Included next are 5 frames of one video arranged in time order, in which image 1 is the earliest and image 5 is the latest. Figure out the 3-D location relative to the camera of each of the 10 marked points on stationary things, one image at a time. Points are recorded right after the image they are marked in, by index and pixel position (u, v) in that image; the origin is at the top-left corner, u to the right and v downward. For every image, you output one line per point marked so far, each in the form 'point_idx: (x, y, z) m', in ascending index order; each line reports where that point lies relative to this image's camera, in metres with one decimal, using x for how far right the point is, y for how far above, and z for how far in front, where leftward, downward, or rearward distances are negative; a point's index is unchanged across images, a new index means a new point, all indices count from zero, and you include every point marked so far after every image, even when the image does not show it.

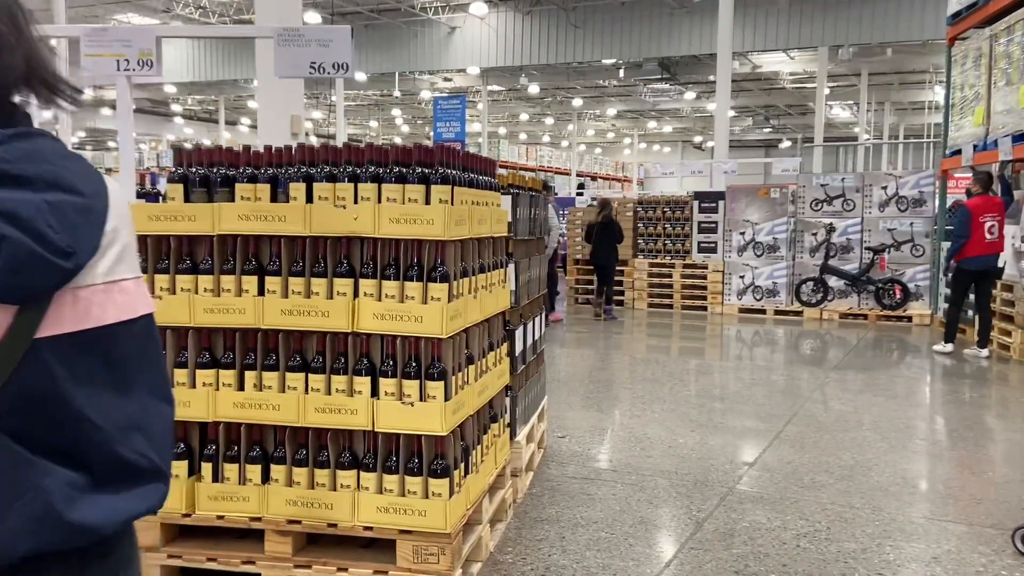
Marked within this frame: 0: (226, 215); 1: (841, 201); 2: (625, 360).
0: (-1.0, +0.3, +2.8) m
1: (+4.4, +1.2, +10.7) m
2: (+1.1, -0.7, +7.7) m
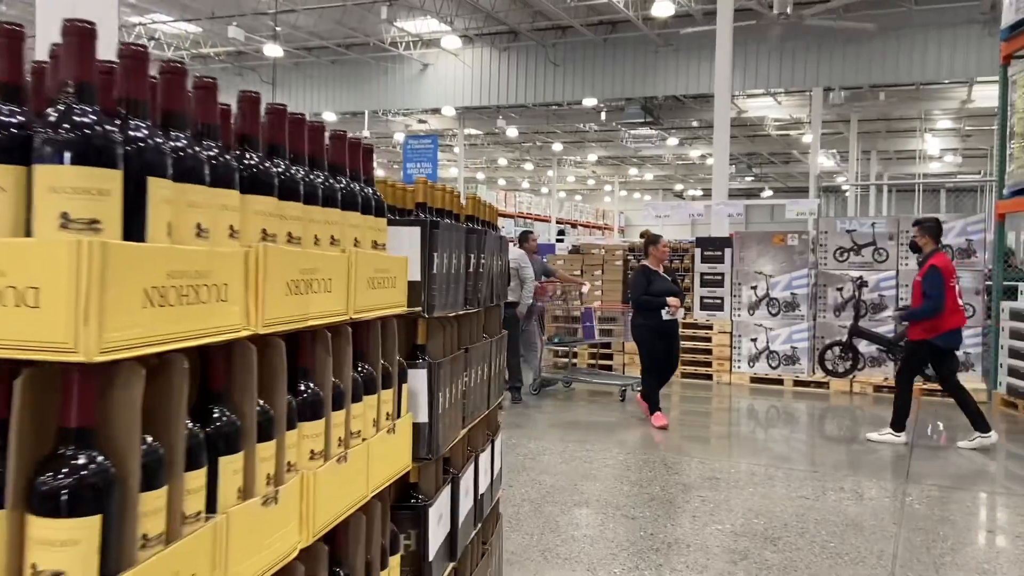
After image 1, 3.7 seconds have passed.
0: (-1.2, 0.0, +0.8) m
1: (+4.0, +0.4, +9.0) m
2: (+0.8, -1.2, +5.7) m
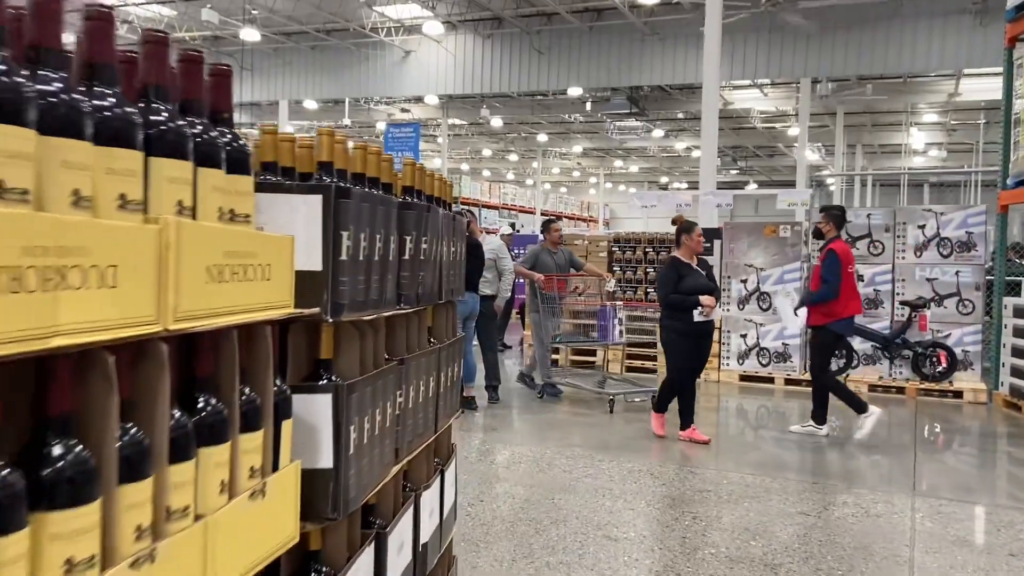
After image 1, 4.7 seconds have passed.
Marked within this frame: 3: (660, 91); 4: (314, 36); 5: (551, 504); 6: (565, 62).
0: (-1.3, 0.0, +0.3) m
1: (+3.8, +0.5, +8.6) m
2: (+0.6, -1.2, +5.3) m
3: (+3.5, +4.6, +18.8) m
4: (-4.4, +5.6, +17.8) m
5: (+0.2, -1.2, +4.4) m
6: (+1.1, +4.5, +15.9) m
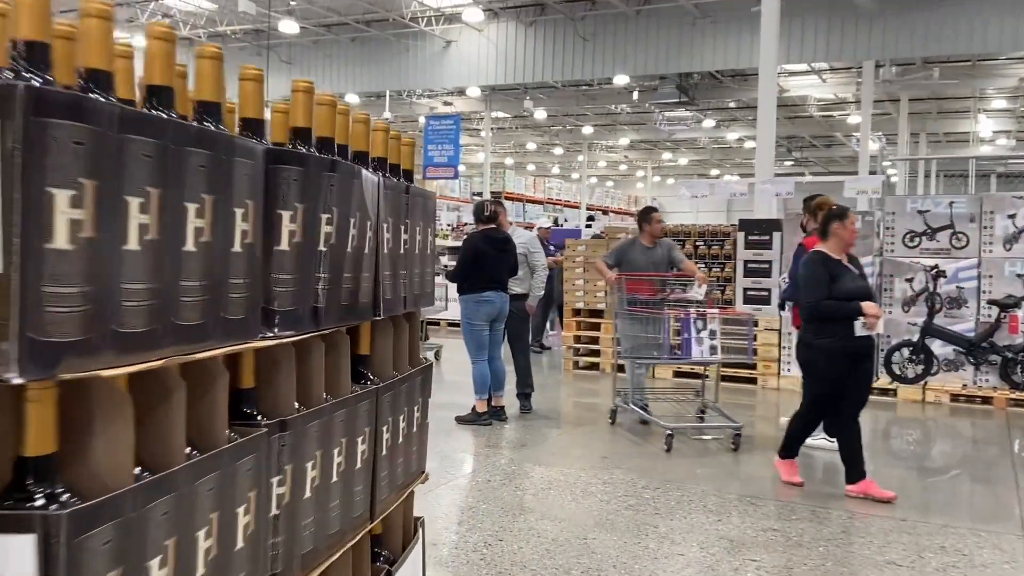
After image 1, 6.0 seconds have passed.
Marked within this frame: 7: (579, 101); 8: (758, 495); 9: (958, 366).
0: (-1.4, 0.0, -0.3) m
1: (+4.2, +0.5, +7.6) m
2: (+0.8, -1.1, +4.5) m
3: (+4.5, +4.7, +17.8) m
4: (-3.5, +5.7, +17.3) m
5: (+0.3, -1.2, +3.7) m
6: (+1.9, +4.6, +15.1) m
7: (+1.6, +4.7, +19.8) m
8: (+1.4, -1.2, +4.6) m
9: (+4.3, -0.7, +7.6) m
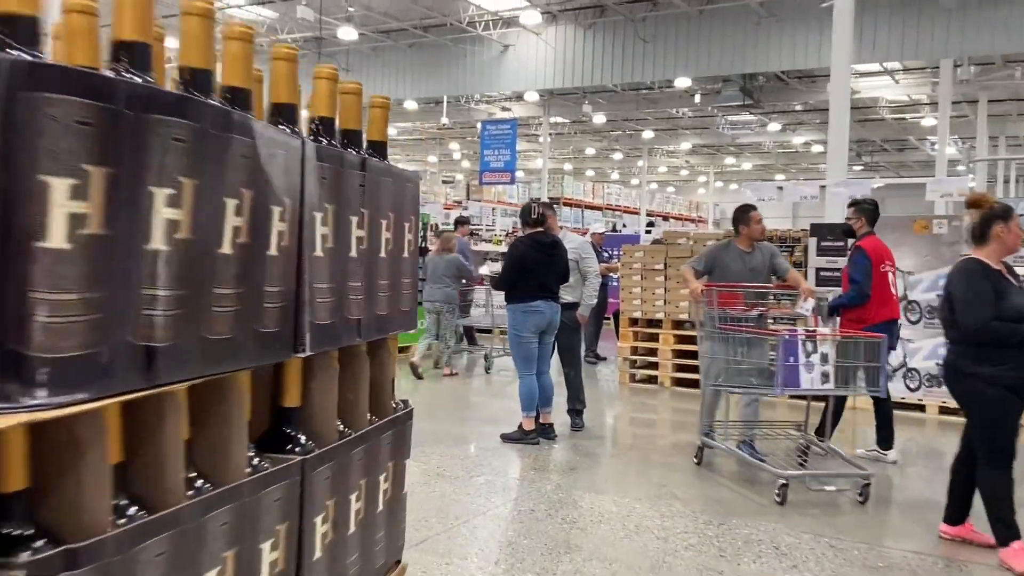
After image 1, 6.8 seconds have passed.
0: (-1.5, 0.0, -0.6) m
1: (+4.6, +0.4, +6.9) m
2: (+1.0, -1.2, +4.0) m
3: (+5.7, +4.5, +17.0) m
4: (-2.3, +5.6, +17.1) m
5: (+0.5, -1.2, +3.2) m
6: (+2.9, +4.4, +14.5) m
7: (+3.0, +4.5, +19.2) m
8: (+1.6, -1.3, +4.0) m
9: (+4.7, -0.8, +6.8) m
